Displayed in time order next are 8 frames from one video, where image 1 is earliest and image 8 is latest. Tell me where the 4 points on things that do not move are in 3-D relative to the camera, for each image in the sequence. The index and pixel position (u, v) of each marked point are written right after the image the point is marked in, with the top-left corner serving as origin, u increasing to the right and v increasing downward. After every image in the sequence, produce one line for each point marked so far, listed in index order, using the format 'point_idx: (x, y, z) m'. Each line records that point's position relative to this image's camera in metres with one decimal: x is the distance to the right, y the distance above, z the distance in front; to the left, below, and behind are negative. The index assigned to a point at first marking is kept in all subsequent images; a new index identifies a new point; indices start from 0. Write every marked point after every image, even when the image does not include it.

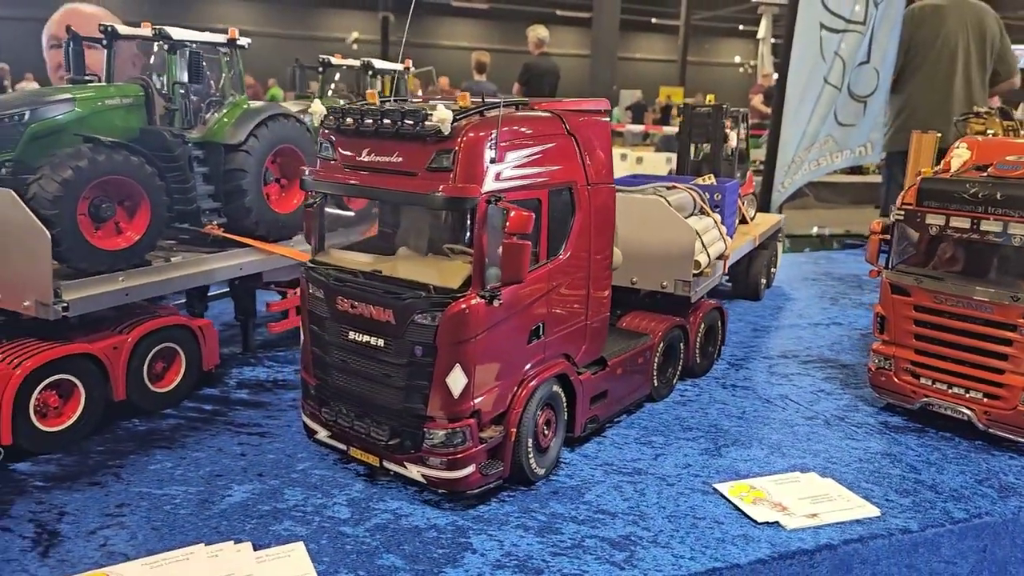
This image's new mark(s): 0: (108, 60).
0: (-2.8, +1.6, +5.2) m
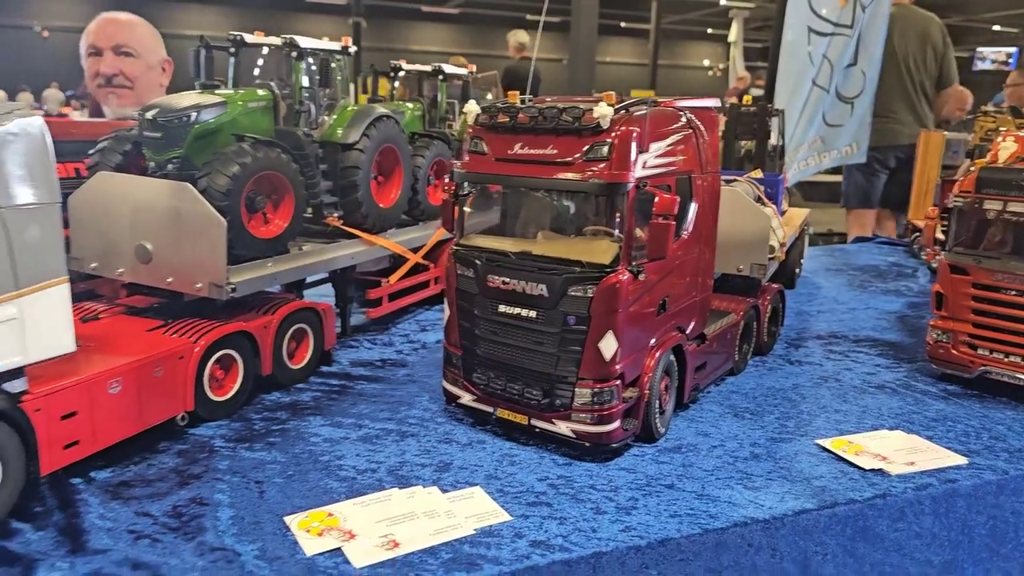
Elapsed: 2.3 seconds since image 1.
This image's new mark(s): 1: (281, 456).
0: (-2.1, +1.7, +5.6) m
1: (-1.3, -0.9, +4.2) m
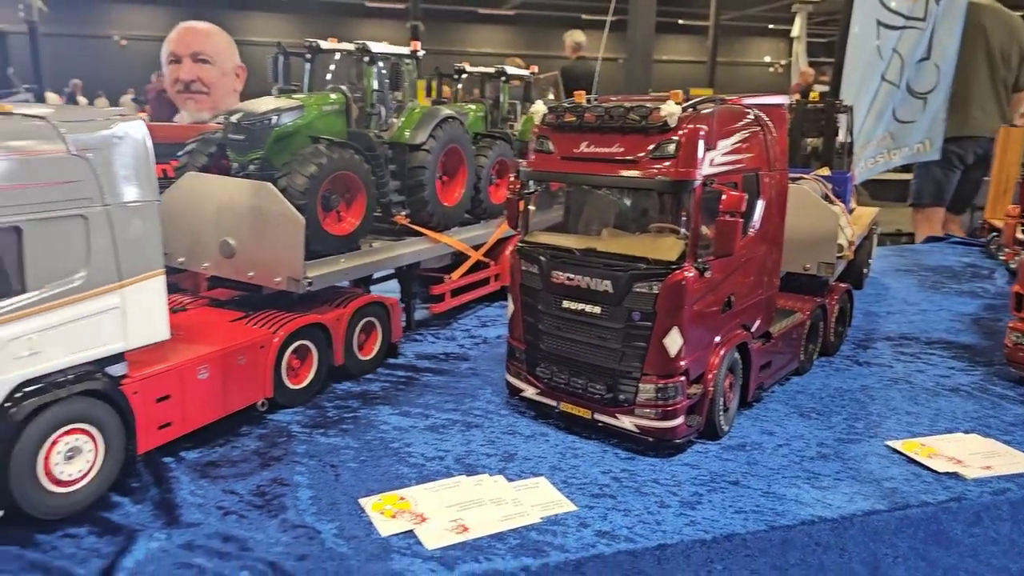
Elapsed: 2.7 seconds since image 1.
0: (-1.6, +1.7, +5.9) m
1: (-0.9, -0.9, +4.4) m
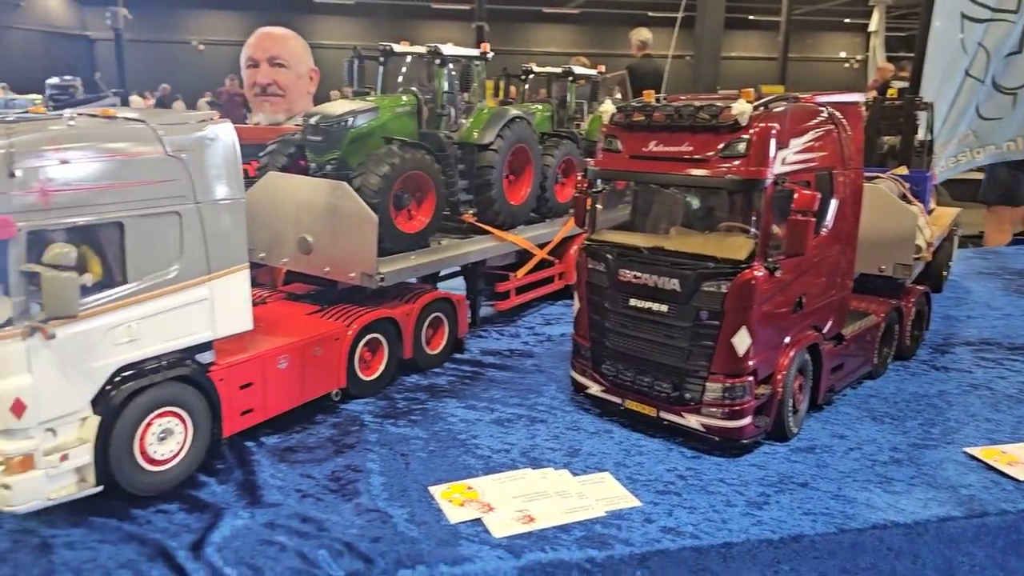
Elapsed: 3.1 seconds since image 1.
0: (-1.0, +1.7, +6.0) m
1: (-0.5, -0.9, +4.5) m
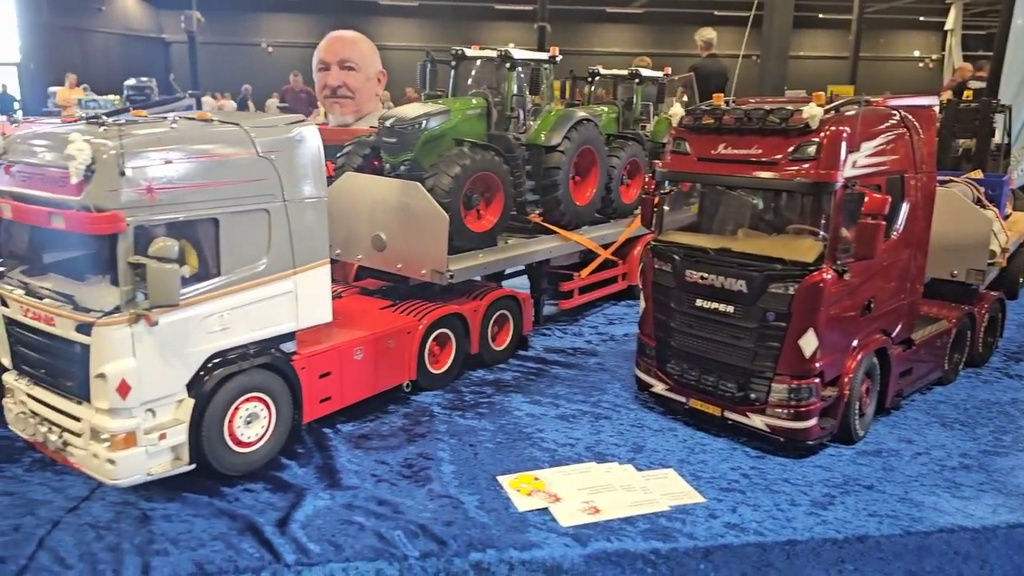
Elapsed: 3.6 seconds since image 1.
0: (-0.5, +1.8, +6.2) m
1: (-0.1, -0.9, +4.7) m
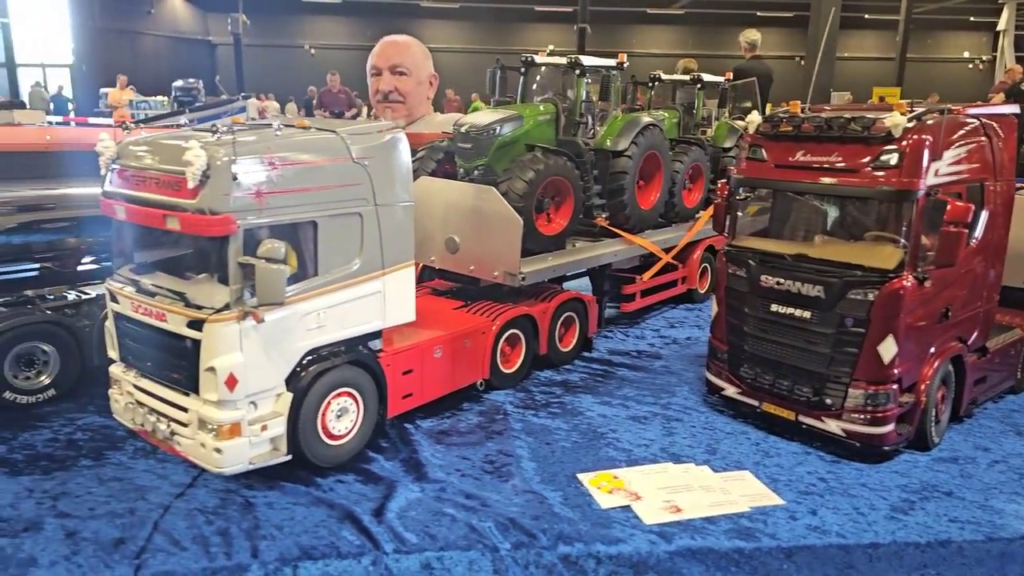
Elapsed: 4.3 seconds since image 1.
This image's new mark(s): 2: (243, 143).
0: (+0.1, +1.8, +6.4) m
1: (+0.3, -0.9, +4.8) m
2: (-1.3, +0.7, +3.6) m
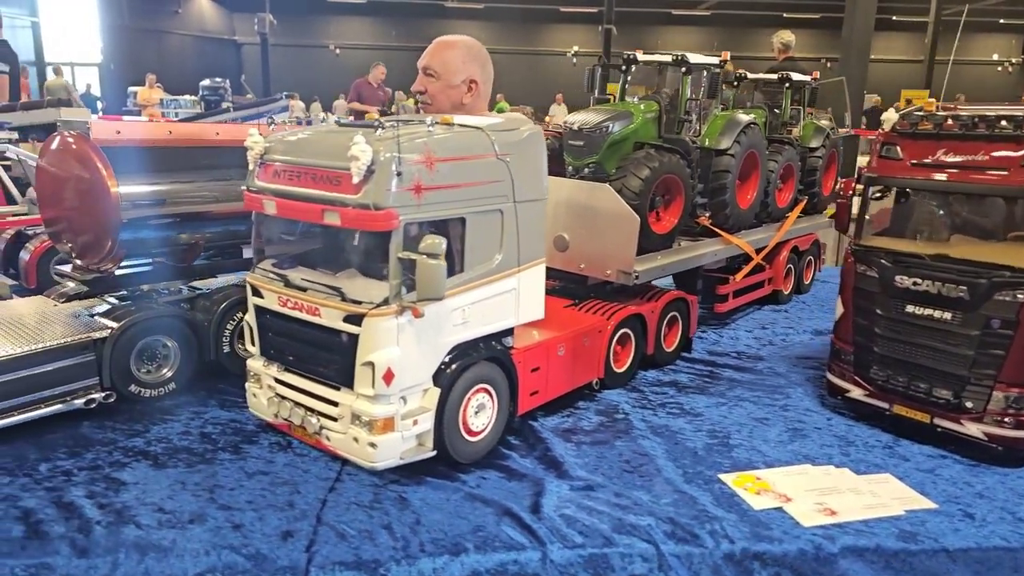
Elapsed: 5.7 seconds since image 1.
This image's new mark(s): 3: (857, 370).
0: (+0.9, +1.8, +6.3) m
1: (+1.1, -0.9, +4.7) m
2: (-0.5, +0.7, +3.6) m
3: (+2.2, -0.5, +4.7) m
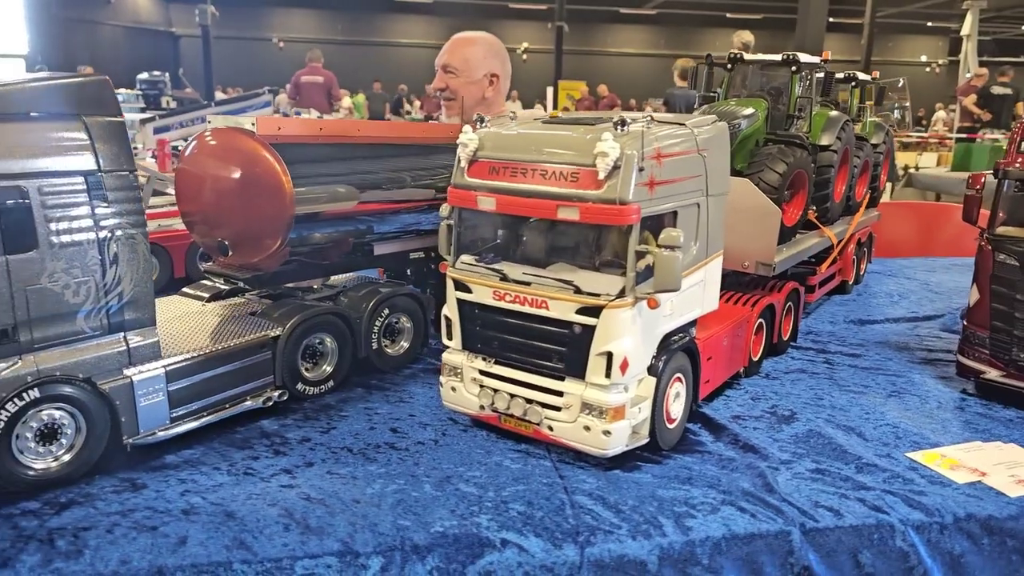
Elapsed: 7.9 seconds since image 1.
0: (+1.9, +1.8, +6.6) m
1: (+2.2, -0.8, +5.0) m
2: (+0.6, +0.8, +3.8) m
3: (+3.3, -0.4, +5.0) m
